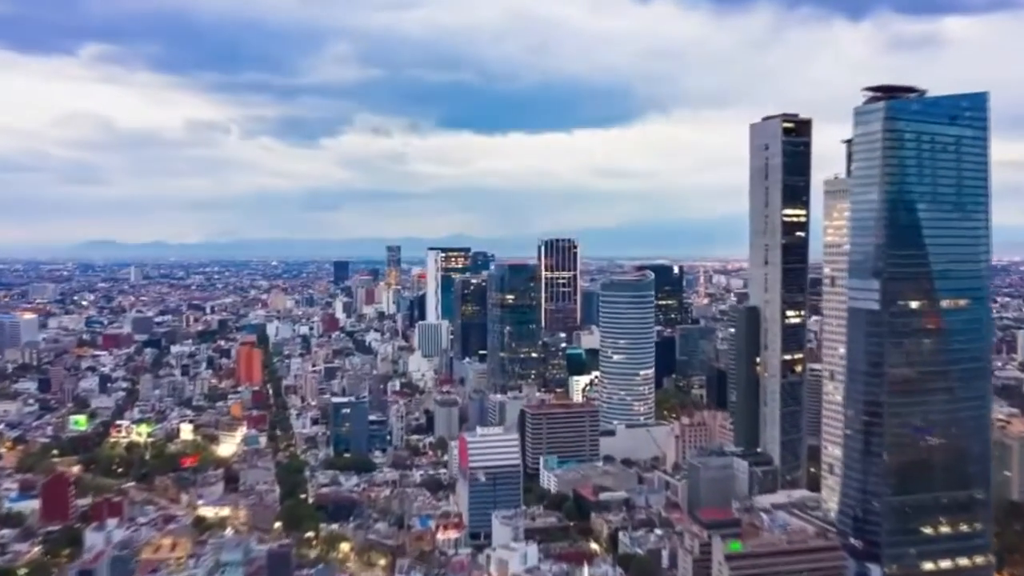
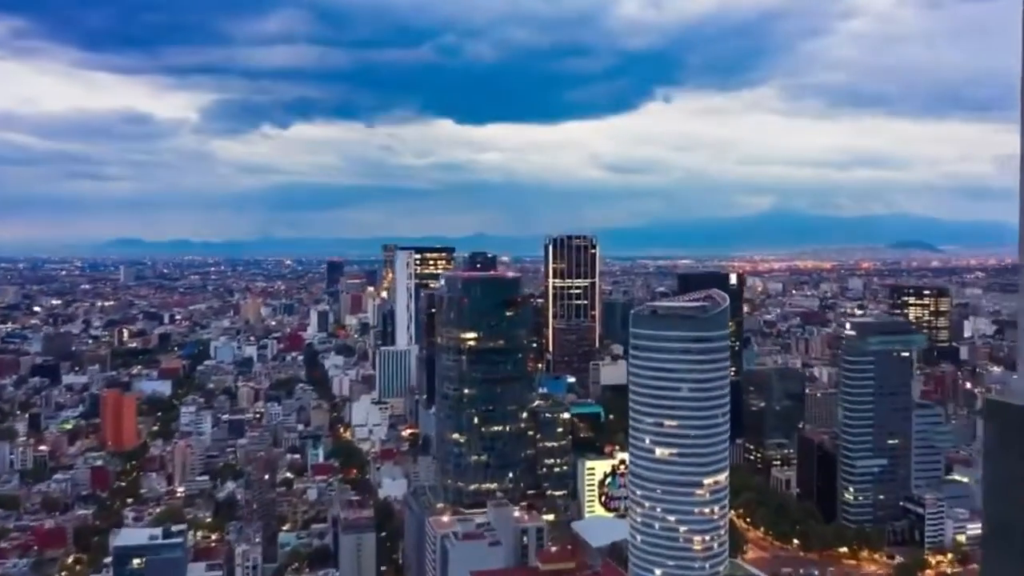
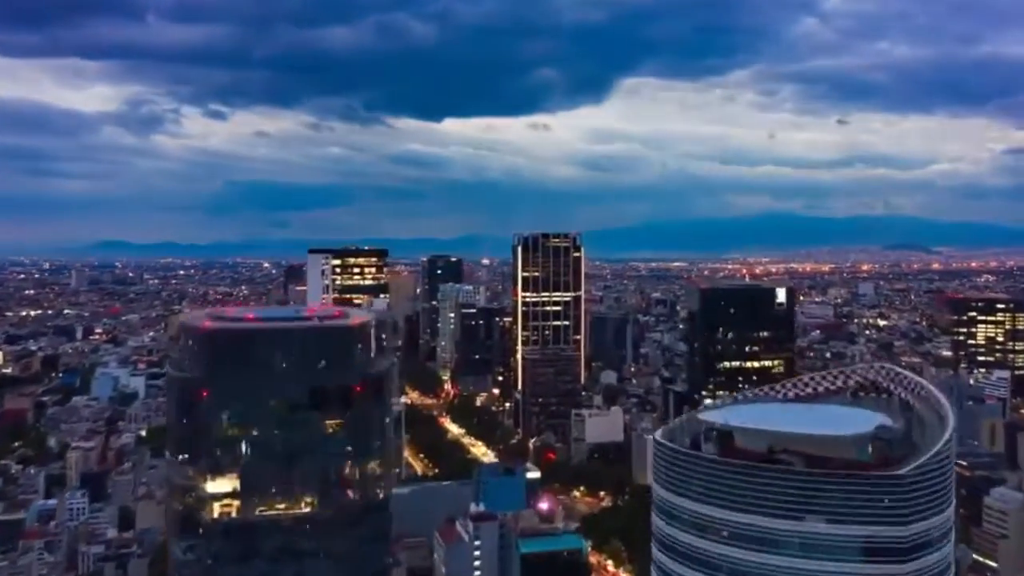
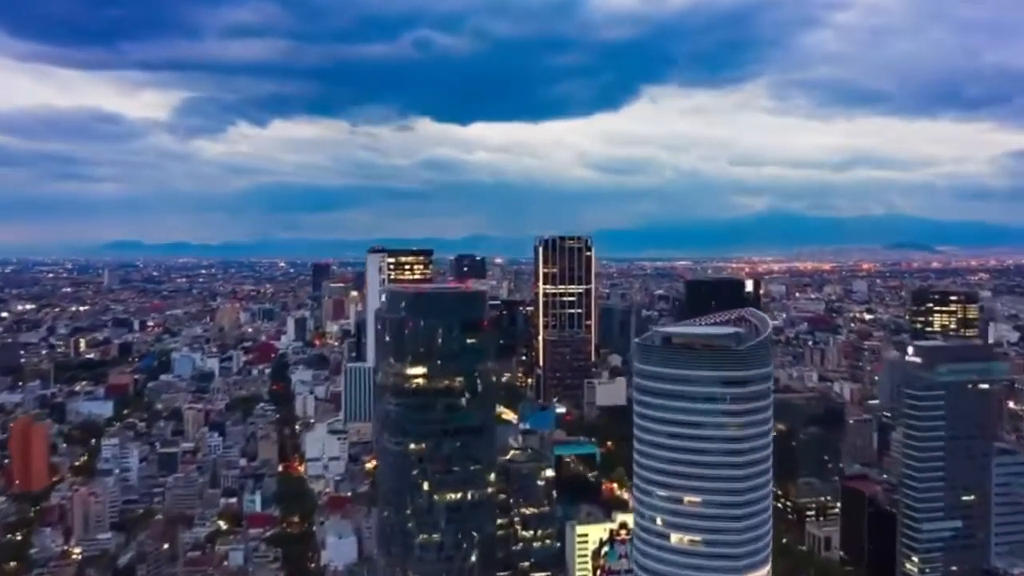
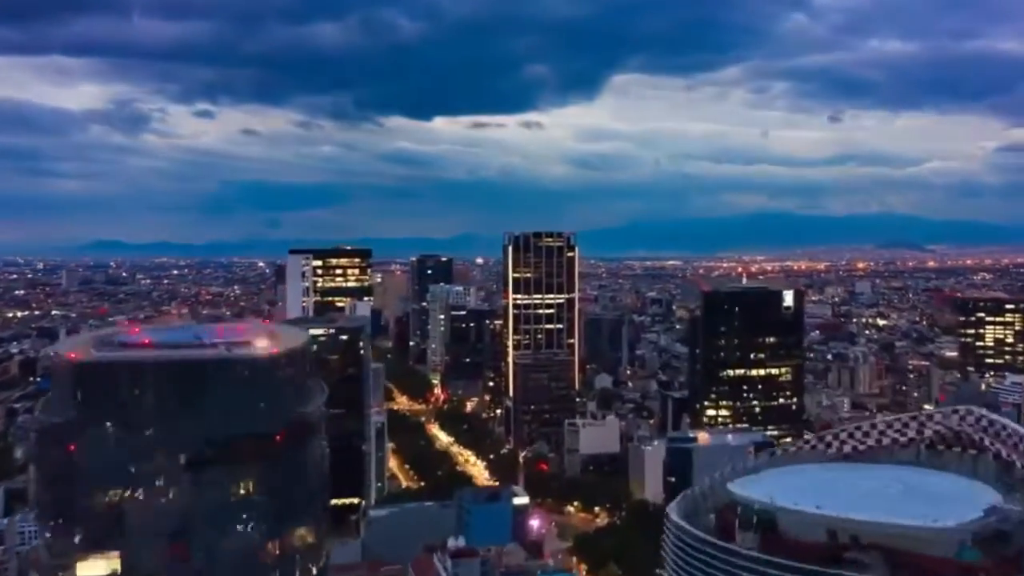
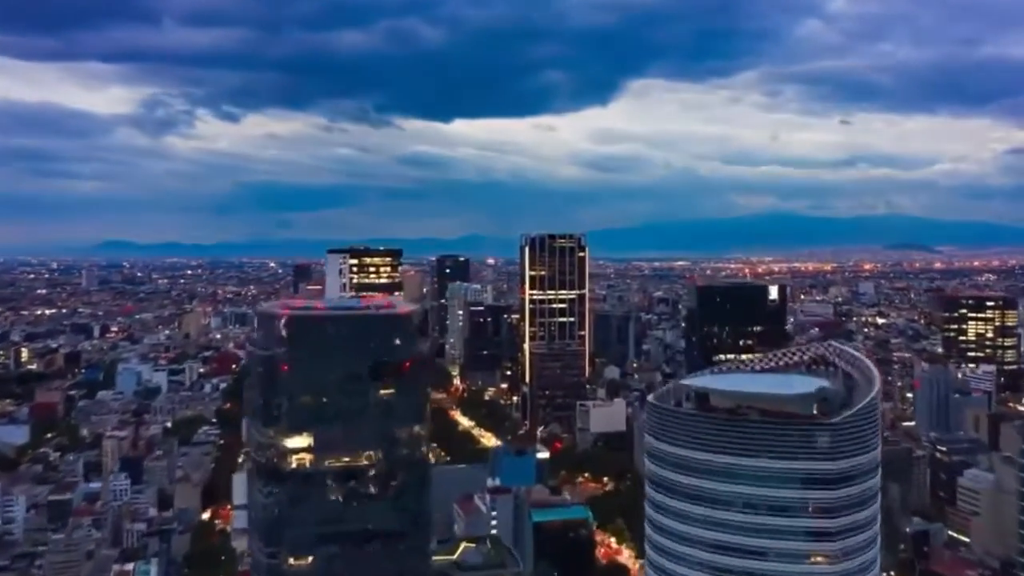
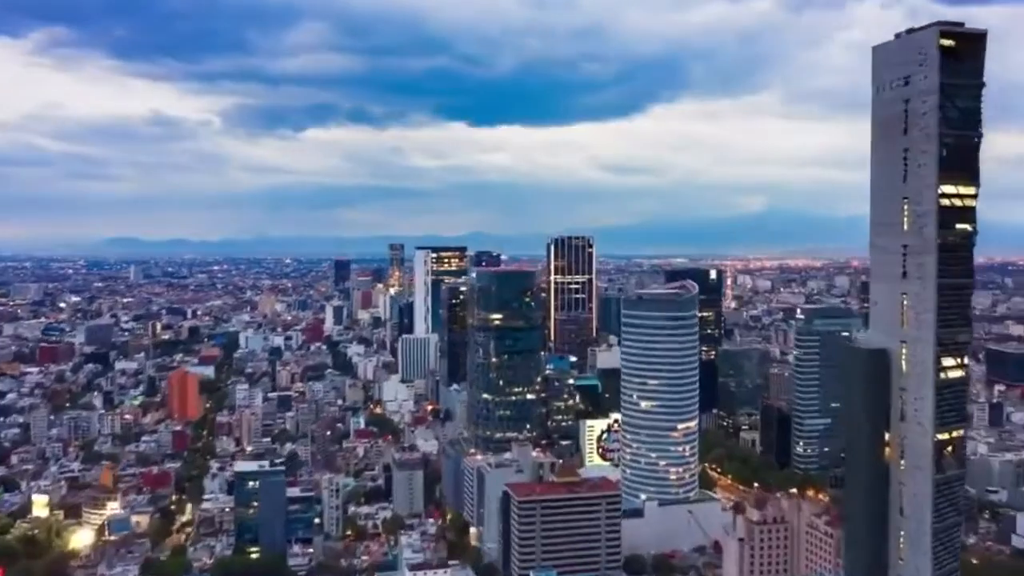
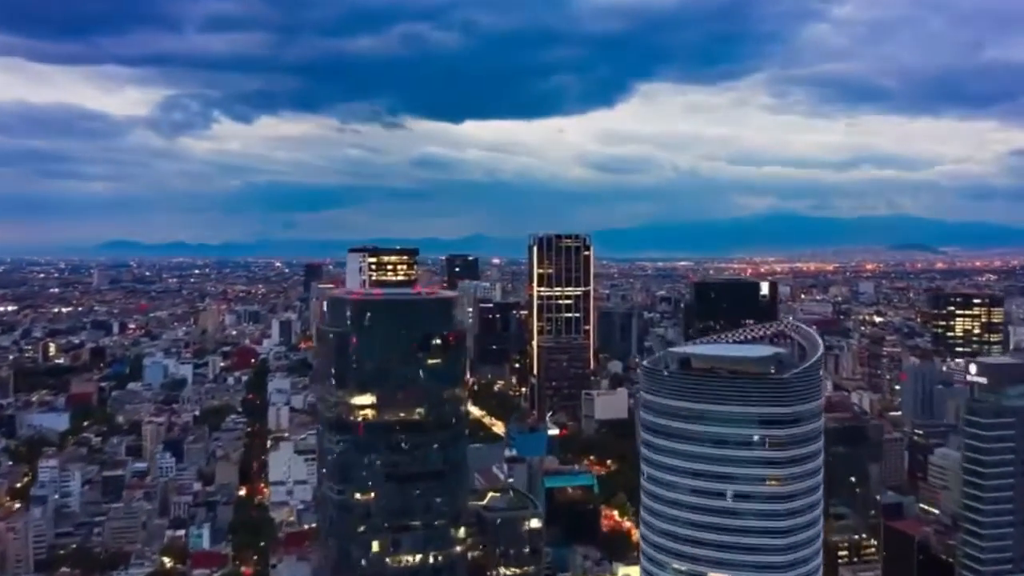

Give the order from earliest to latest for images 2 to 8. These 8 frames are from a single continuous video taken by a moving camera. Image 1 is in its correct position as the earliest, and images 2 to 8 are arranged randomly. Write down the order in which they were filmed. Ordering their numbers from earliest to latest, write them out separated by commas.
7, 2, 4, 8, 6, 3, 5
